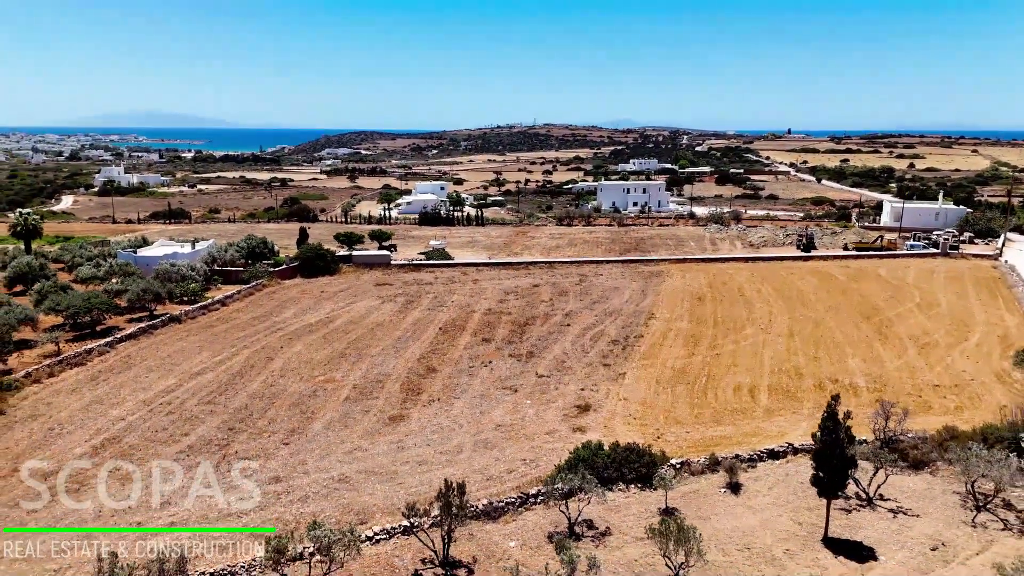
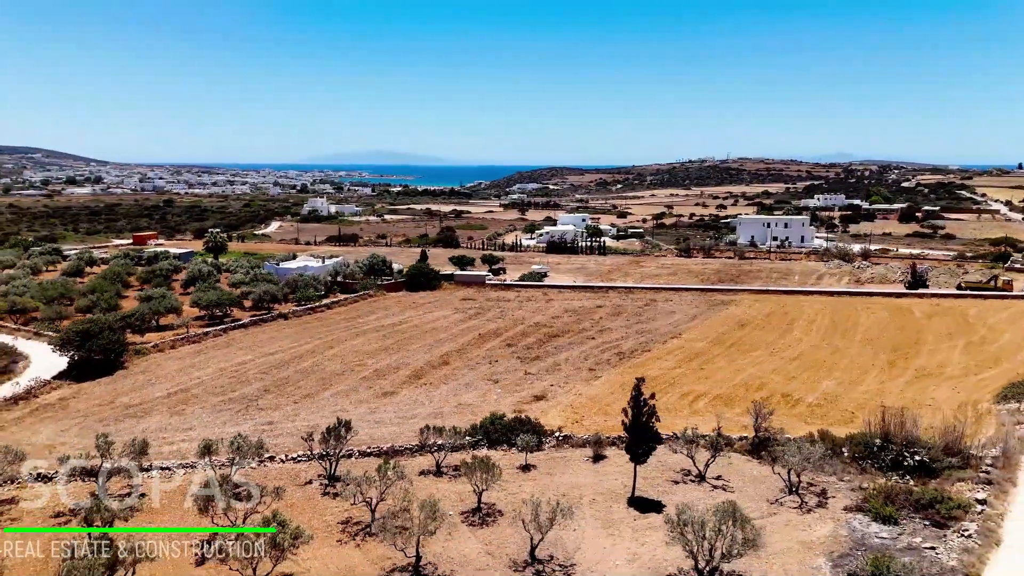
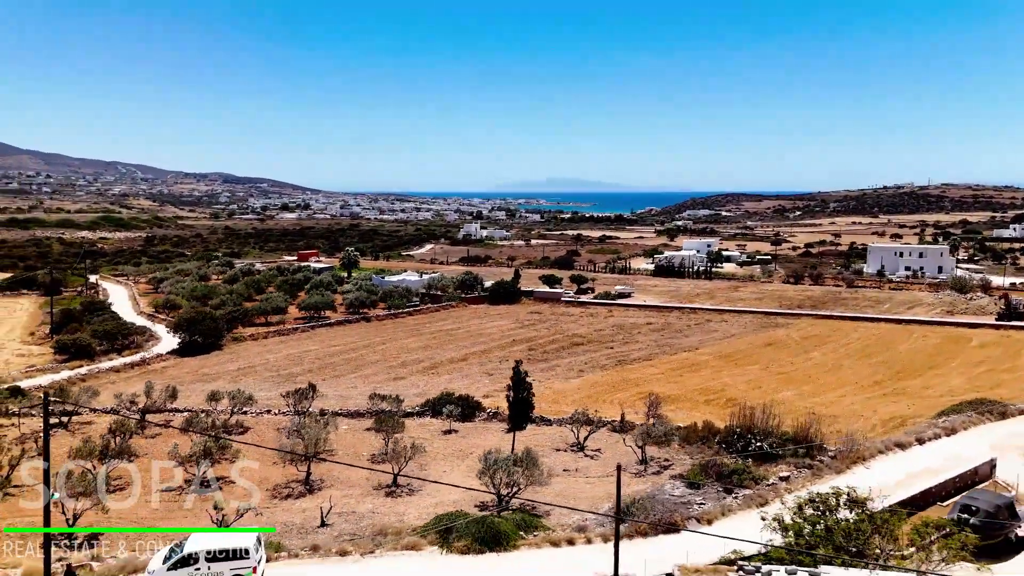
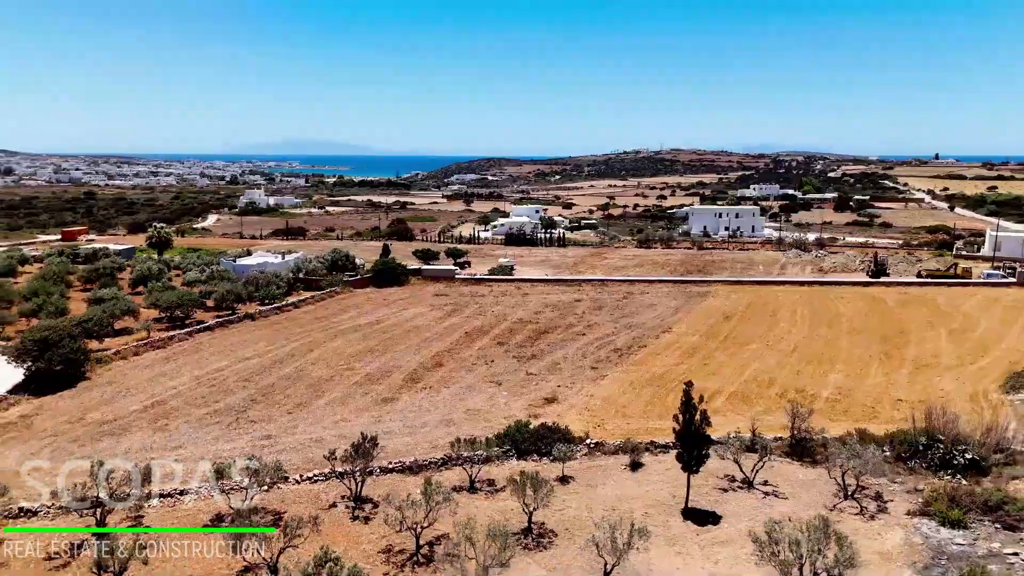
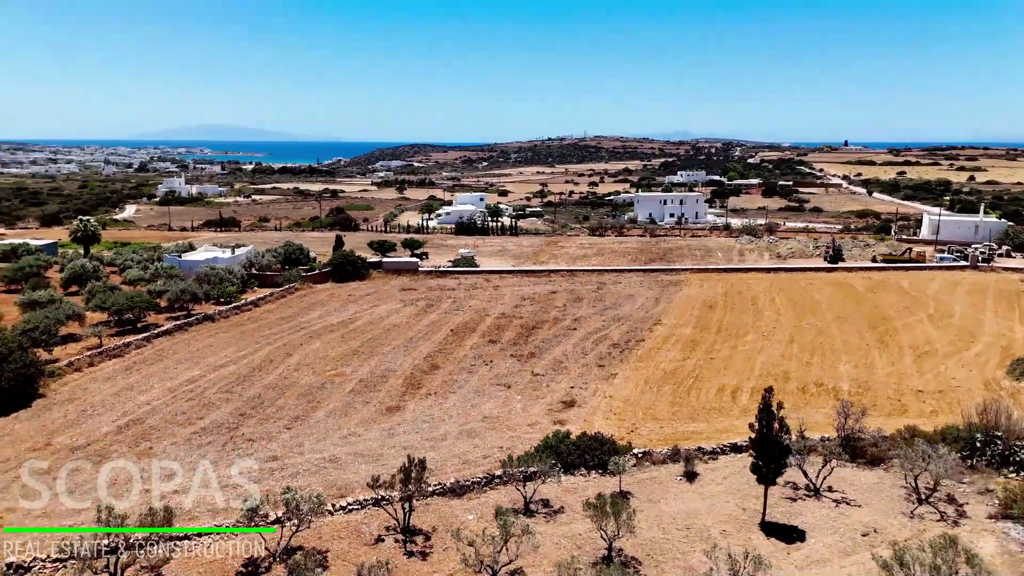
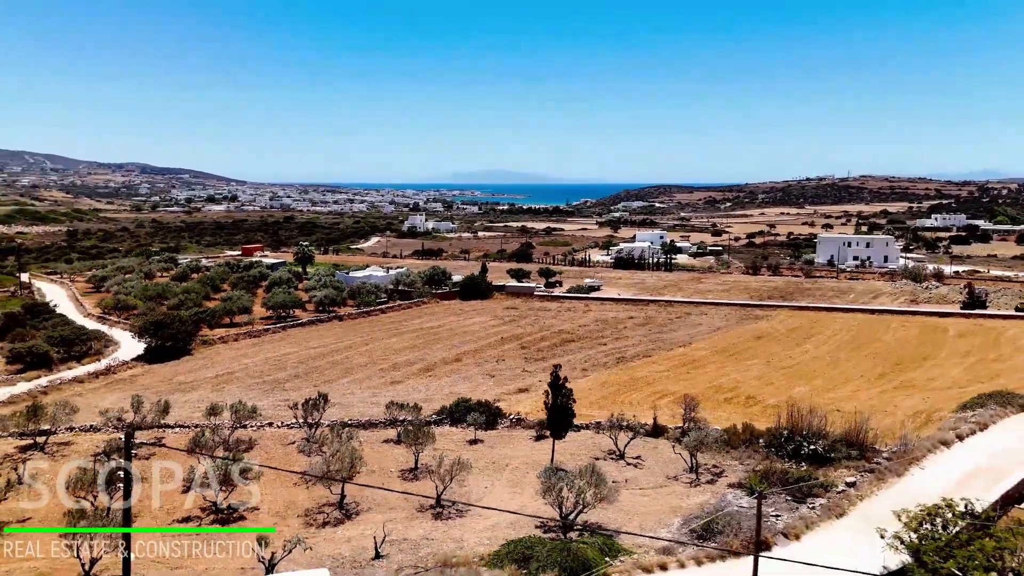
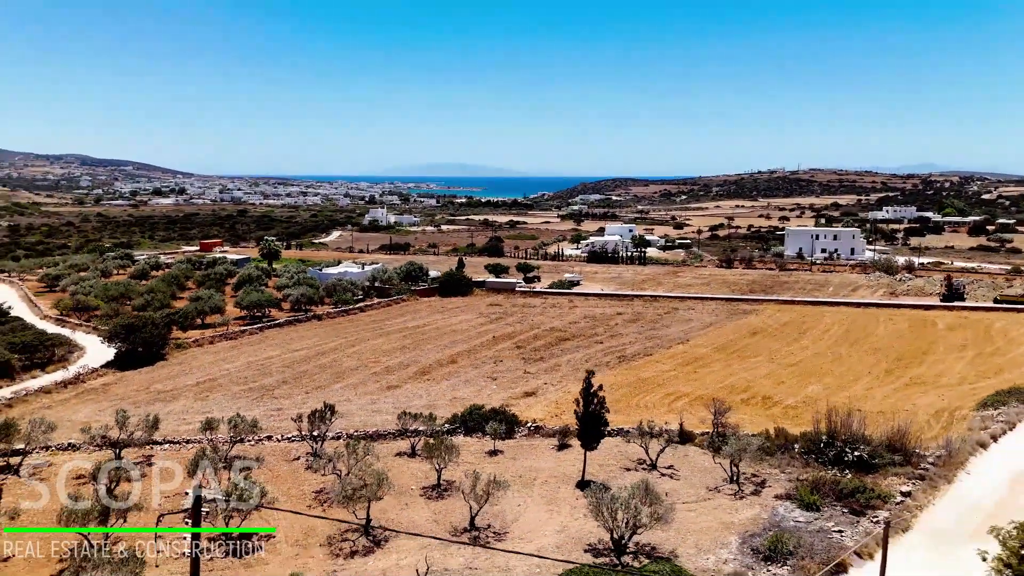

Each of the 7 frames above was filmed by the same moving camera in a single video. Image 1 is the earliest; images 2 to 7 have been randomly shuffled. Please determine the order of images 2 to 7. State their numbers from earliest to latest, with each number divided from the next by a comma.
5, 4, 2, 7, 6, 3
